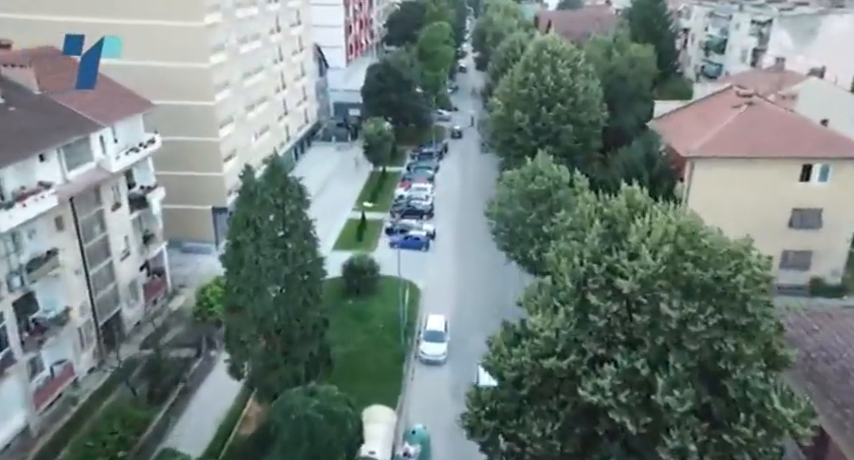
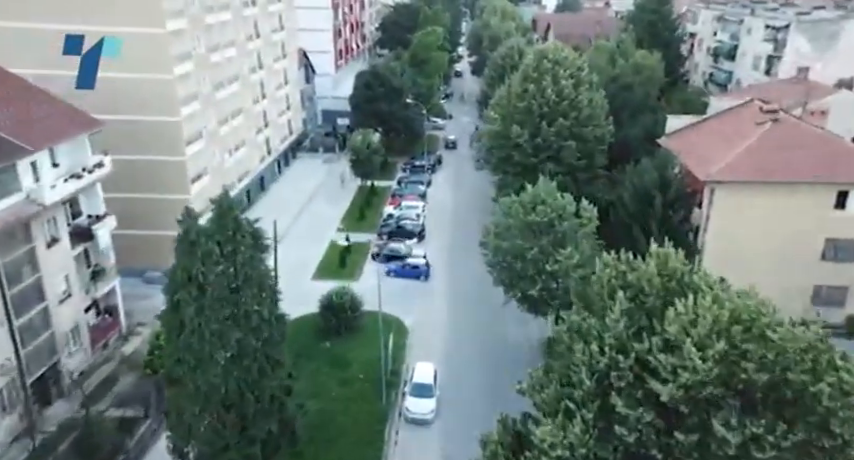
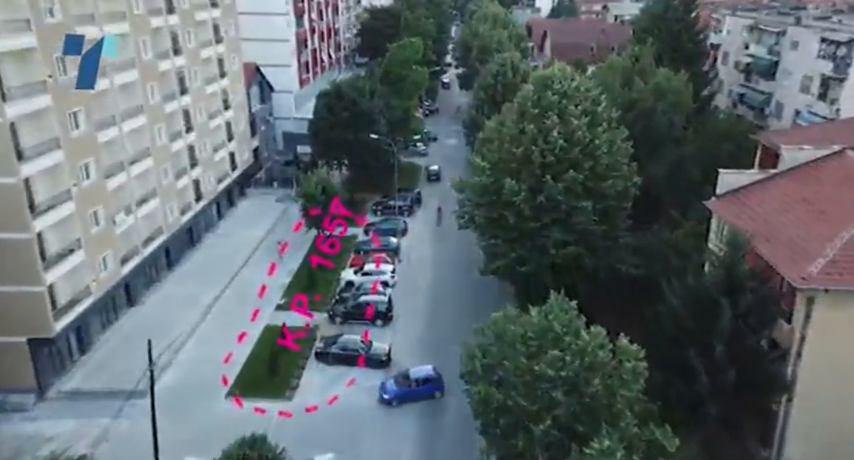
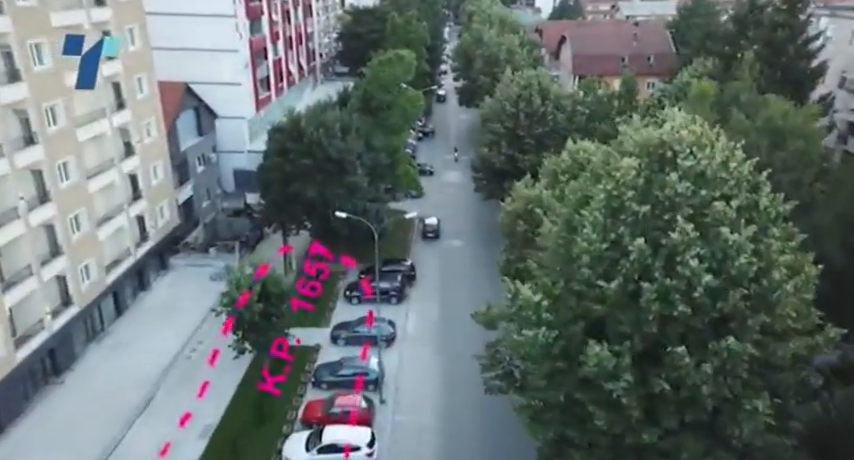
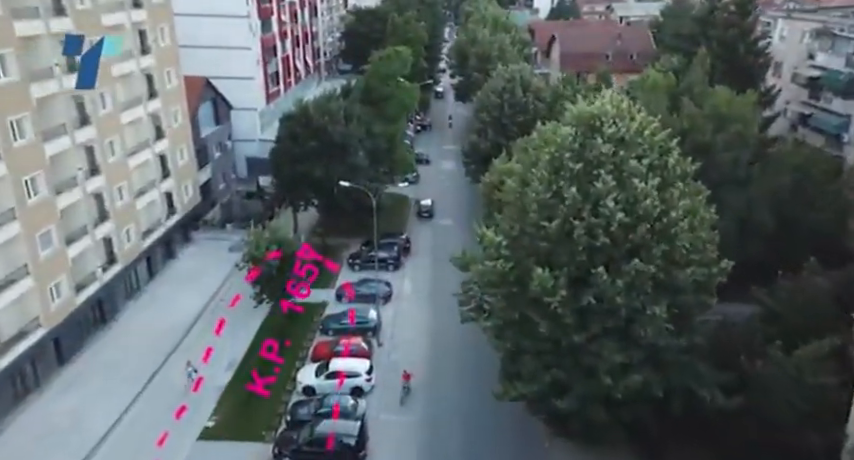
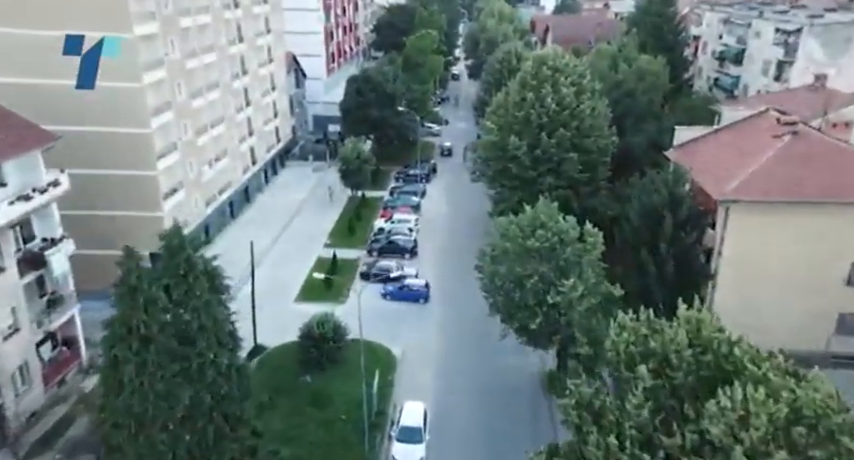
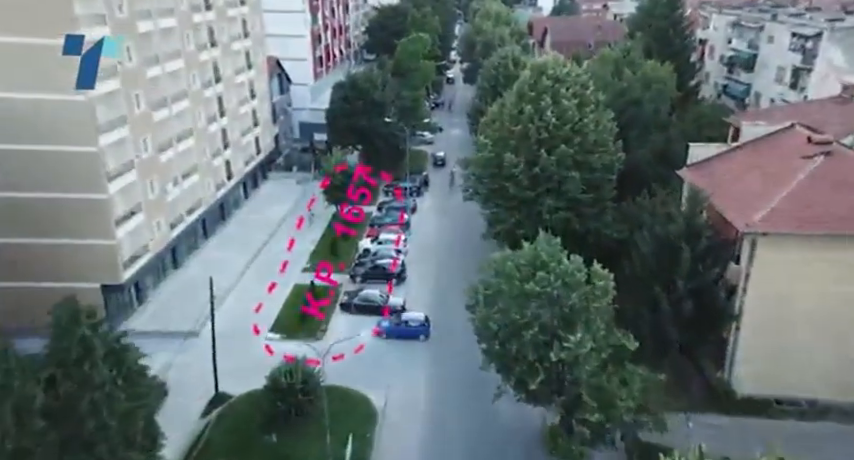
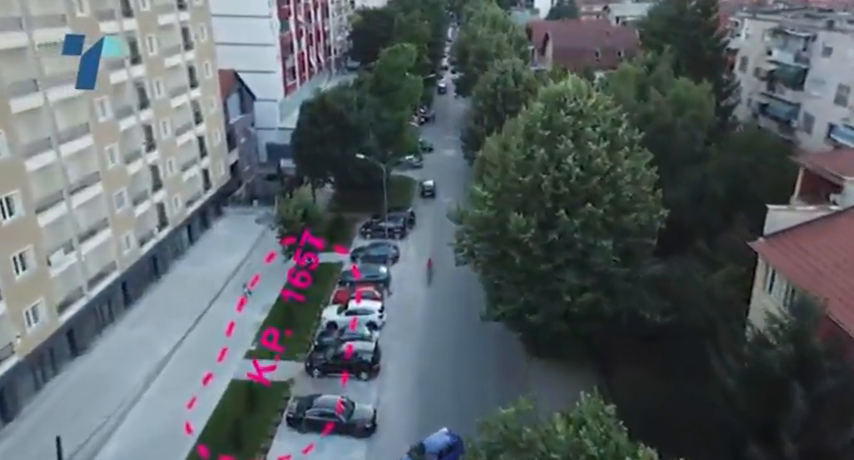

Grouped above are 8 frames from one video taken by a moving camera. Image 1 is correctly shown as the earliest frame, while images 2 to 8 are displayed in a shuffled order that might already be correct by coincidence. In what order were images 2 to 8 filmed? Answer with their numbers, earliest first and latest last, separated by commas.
2, 6, 7, 3, 8, 5, 4
